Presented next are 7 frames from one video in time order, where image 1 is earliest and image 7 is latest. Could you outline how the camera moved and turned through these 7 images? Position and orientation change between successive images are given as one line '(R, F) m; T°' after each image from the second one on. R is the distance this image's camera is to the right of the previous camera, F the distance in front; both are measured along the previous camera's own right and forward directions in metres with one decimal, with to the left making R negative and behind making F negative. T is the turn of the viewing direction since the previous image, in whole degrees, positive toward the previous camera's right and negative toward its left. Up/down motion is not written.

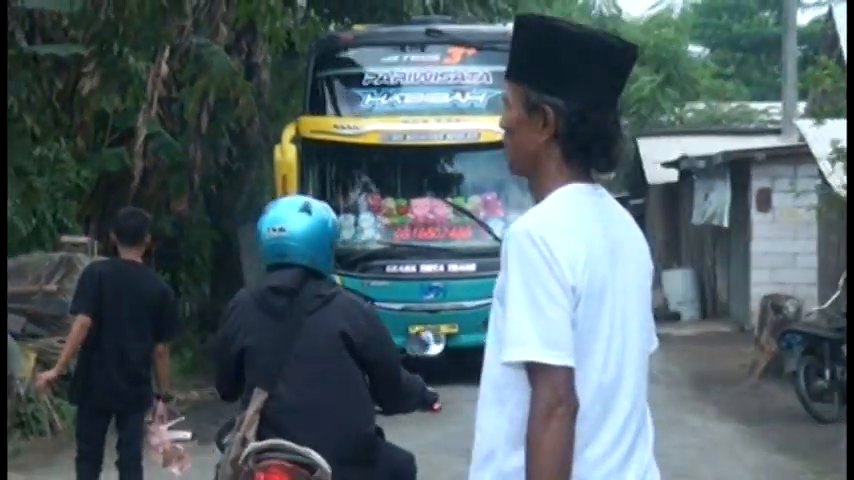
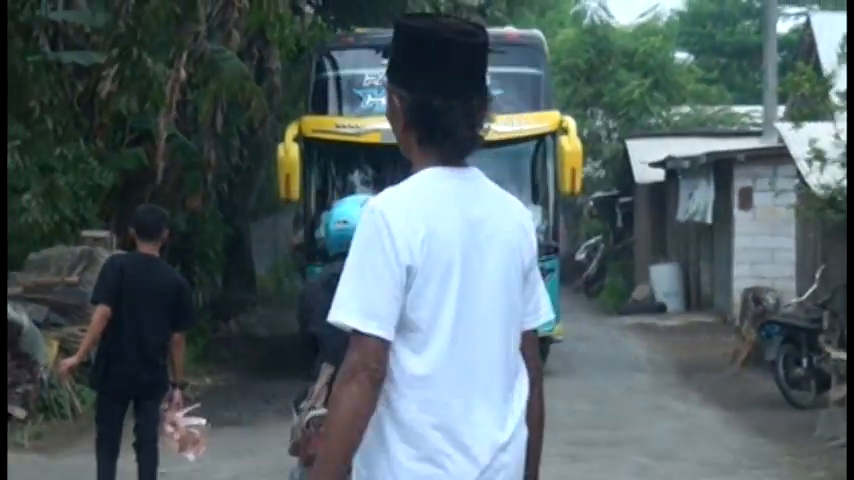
(+0.1, -0.6) m; -1°
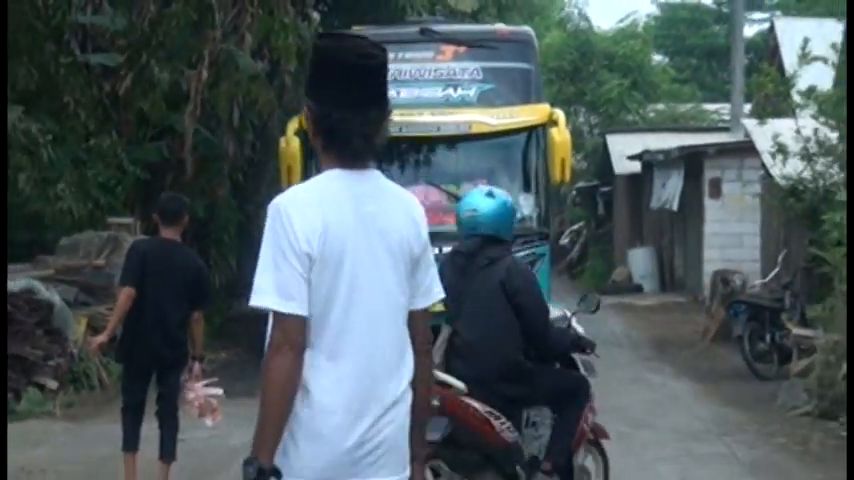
(+0.1, -1.0) m; 0°
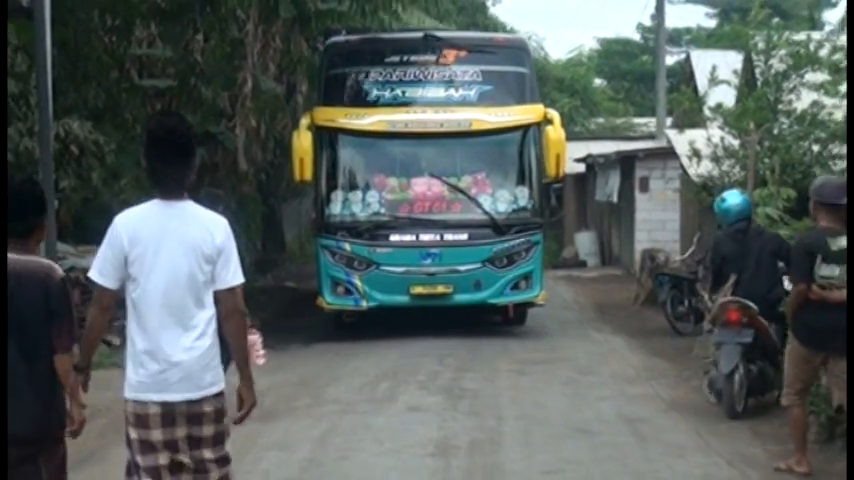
(+0.1, -3.1) m; 0°
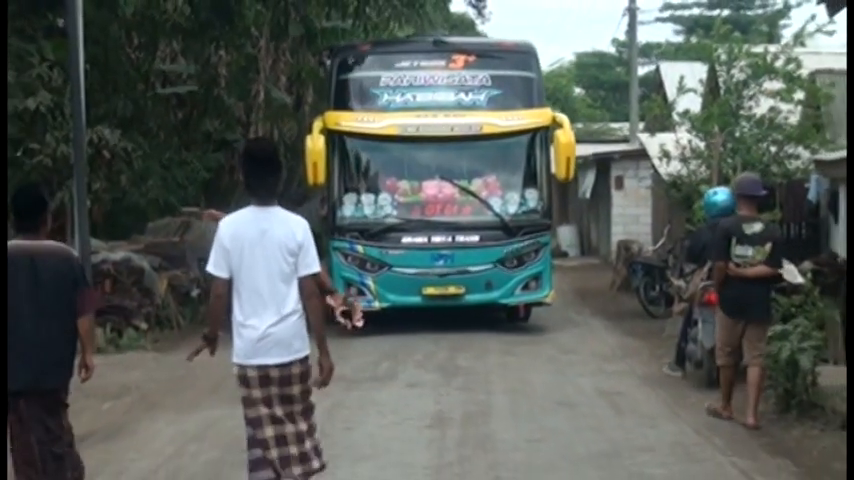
(-0.1, -1.7) m; 0°
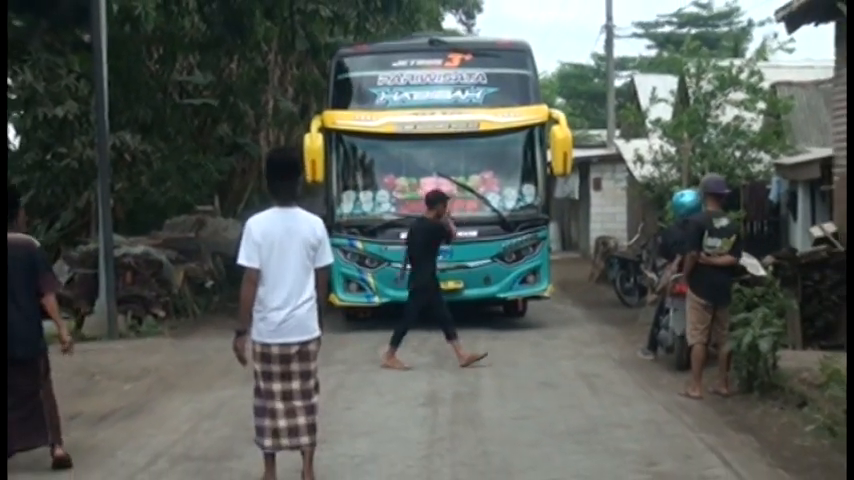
(-0.1, -1.6) m; 0°
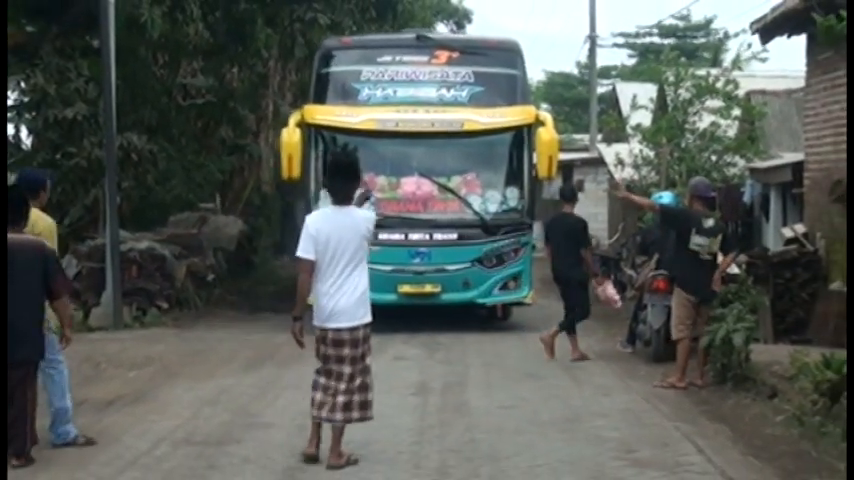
(0.0, -1.0) m; 0°
